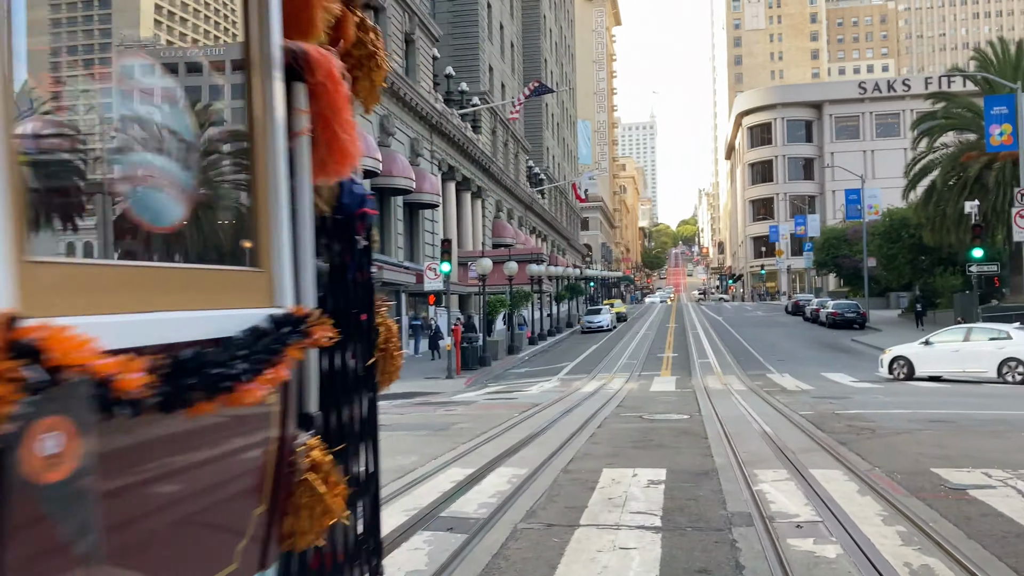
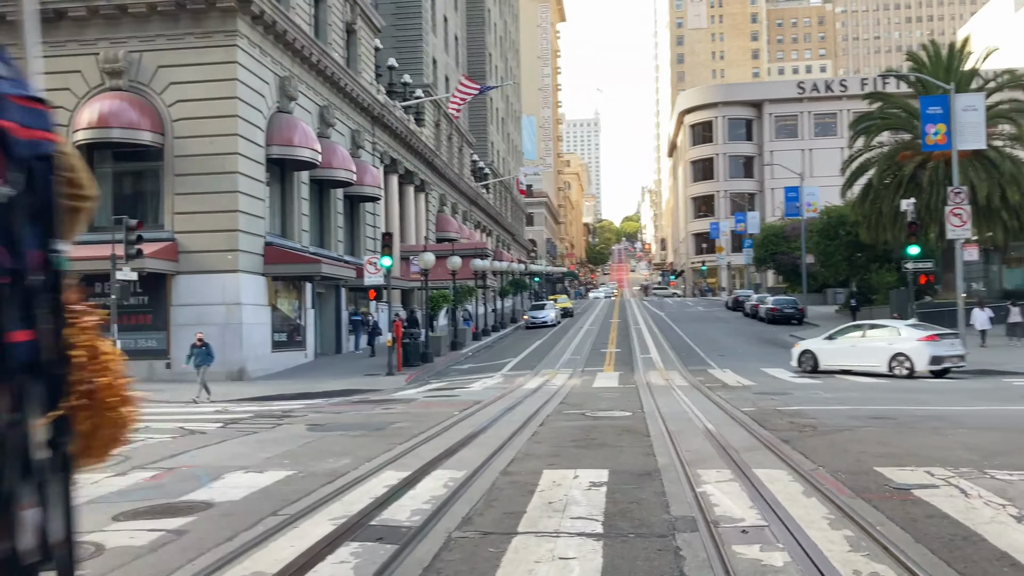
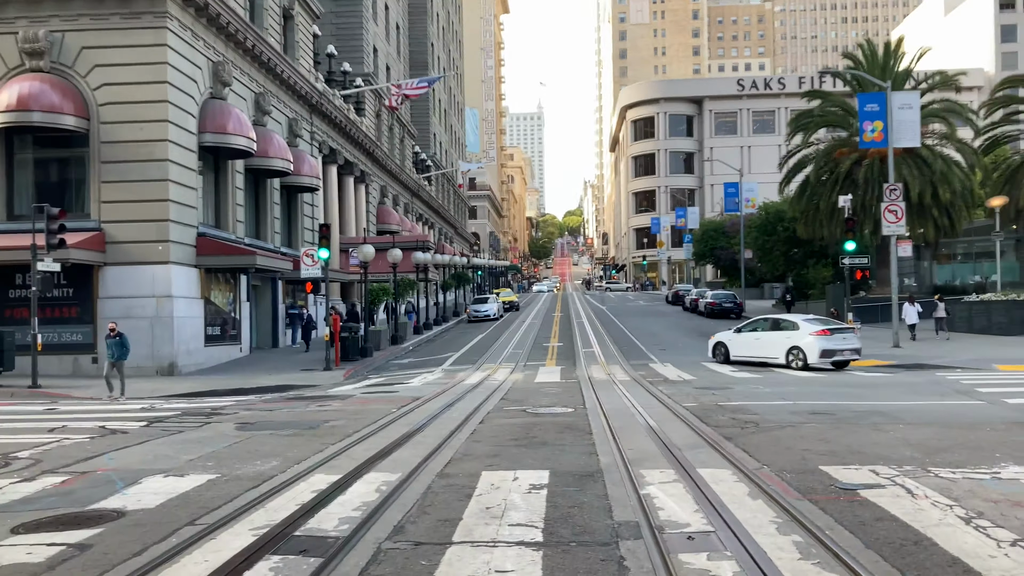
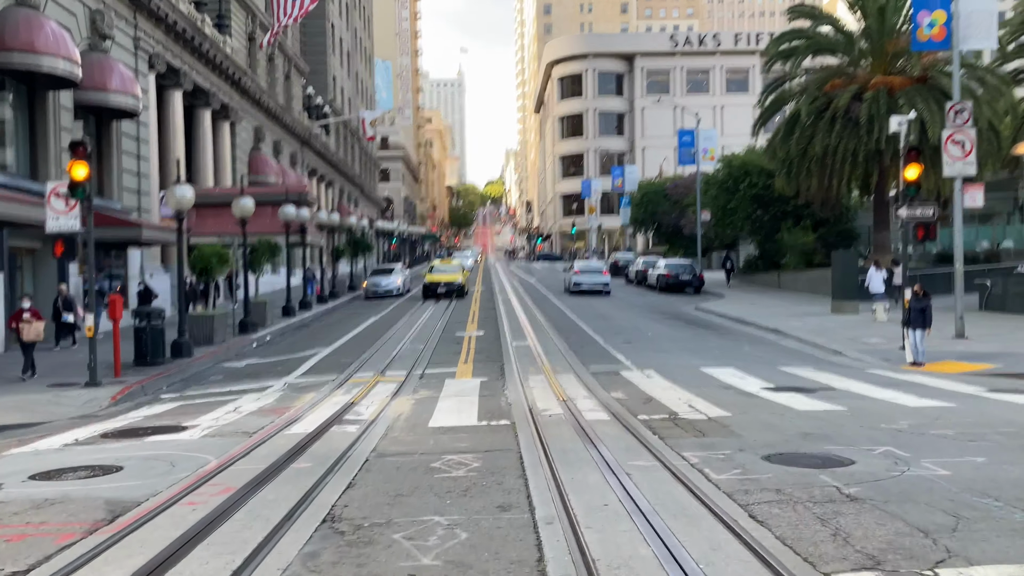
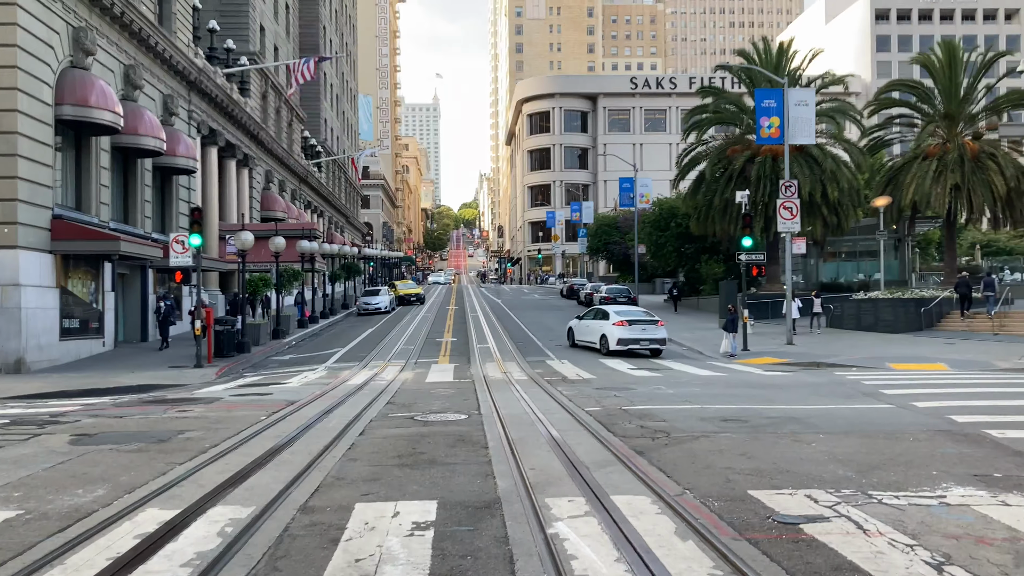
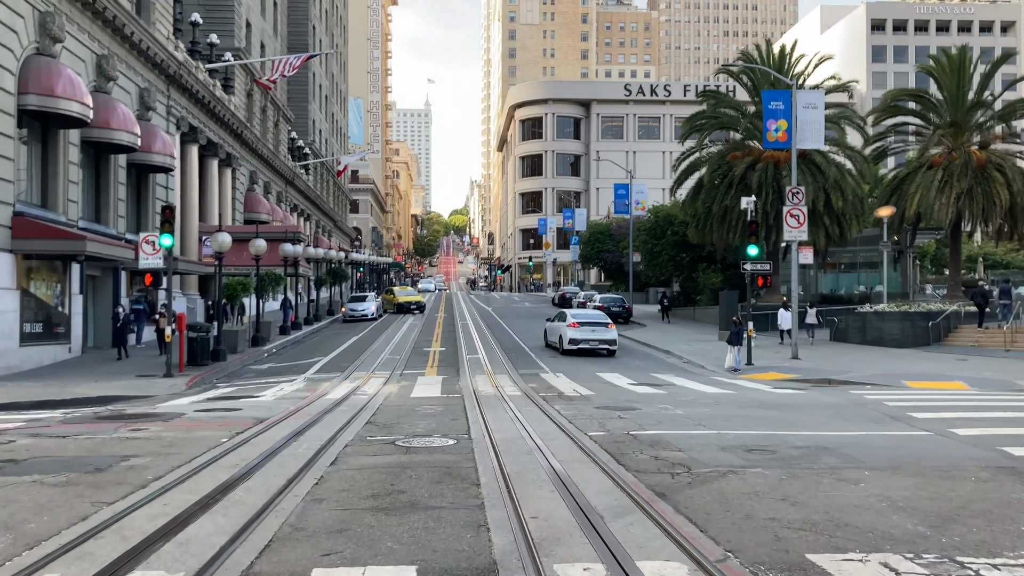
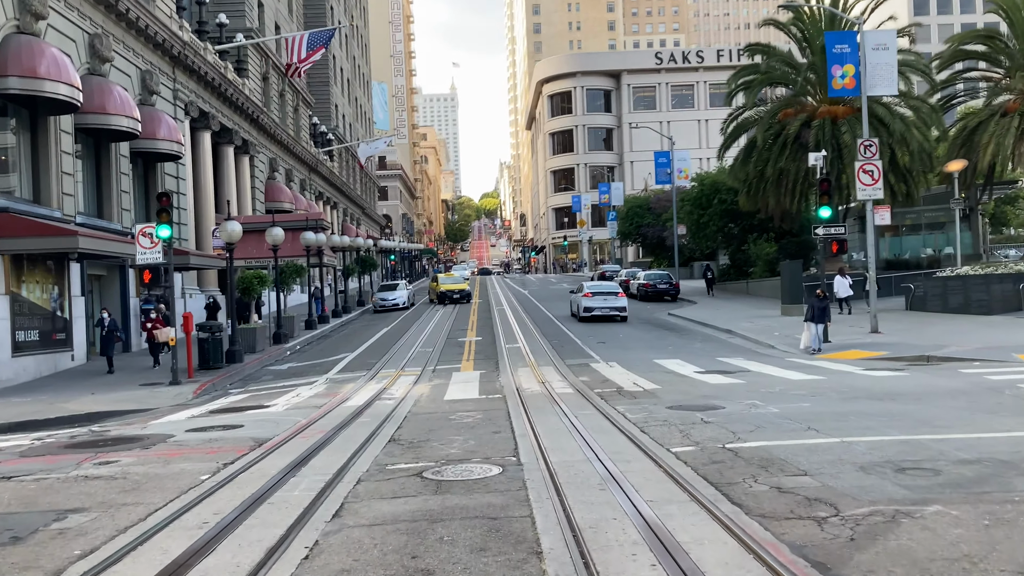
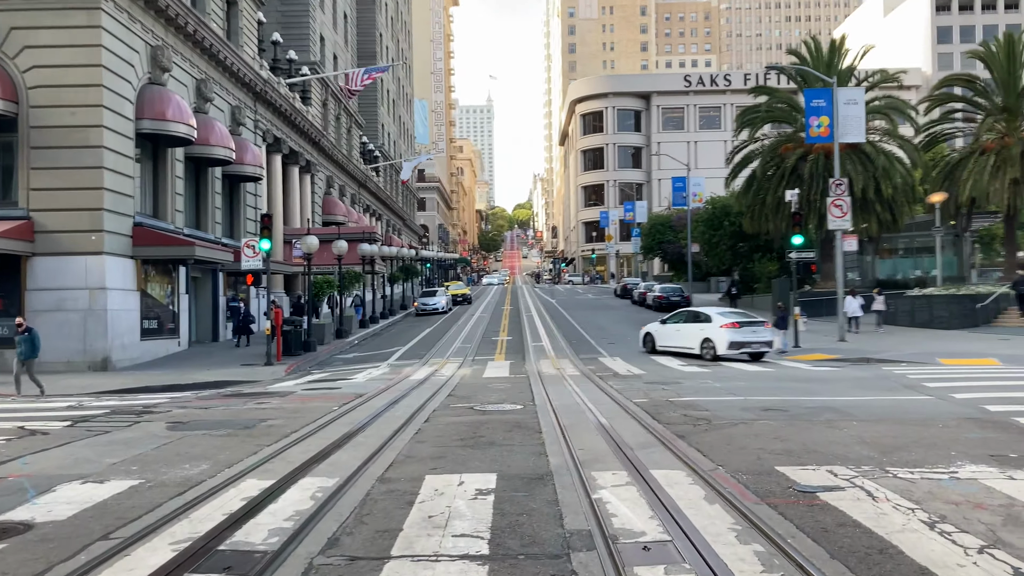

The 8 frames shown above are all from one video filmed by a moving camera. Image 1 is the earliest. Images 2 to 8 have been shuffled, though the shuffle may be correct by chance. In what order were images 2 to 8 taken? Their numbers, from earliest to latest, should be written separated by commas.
2, 3, 8, 5, 6, 7, 4
